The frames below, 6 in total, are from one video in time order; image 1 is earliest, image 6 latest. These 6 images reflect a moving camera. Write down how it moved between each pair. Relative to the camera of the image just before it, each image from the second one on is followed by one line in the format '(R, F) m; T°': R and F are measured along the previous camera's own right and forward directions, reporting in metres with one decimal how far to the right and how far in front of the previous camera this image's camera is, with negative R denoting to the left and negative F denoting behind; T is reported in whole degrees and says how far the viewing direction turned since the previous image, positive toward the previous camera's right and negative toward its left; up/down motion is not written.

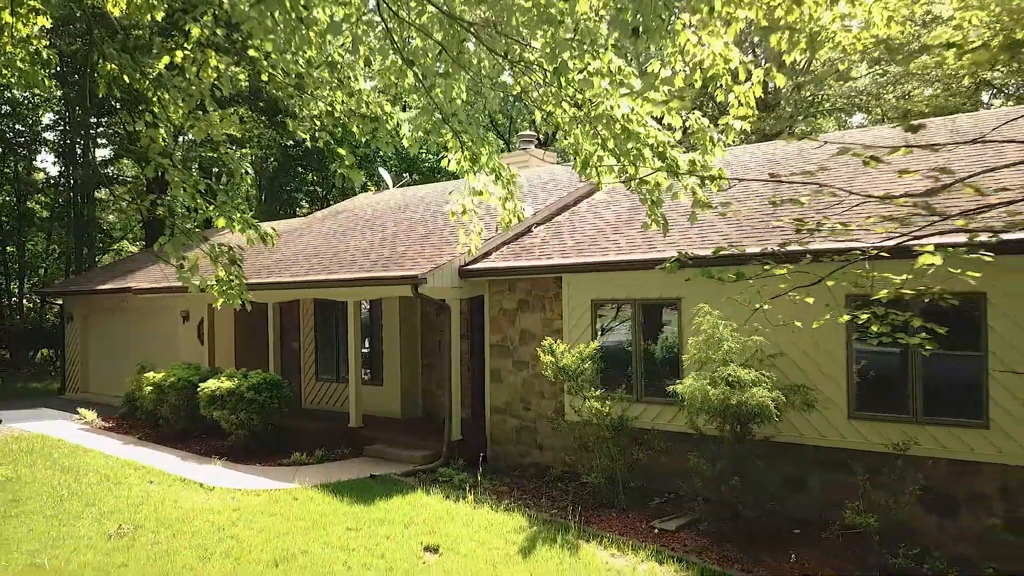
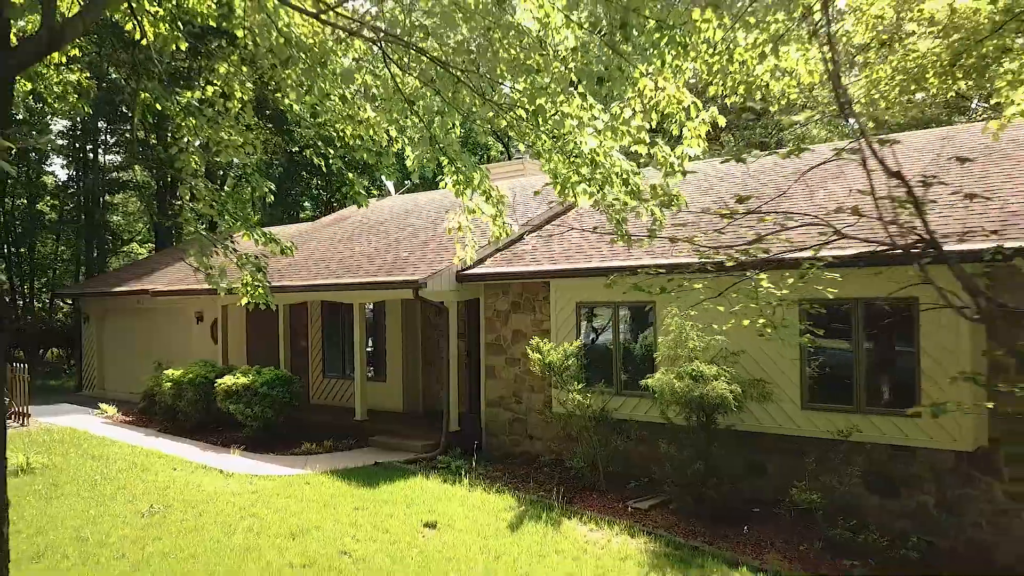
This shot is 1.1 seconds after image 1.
(+0.1, -0.7) m; 0°
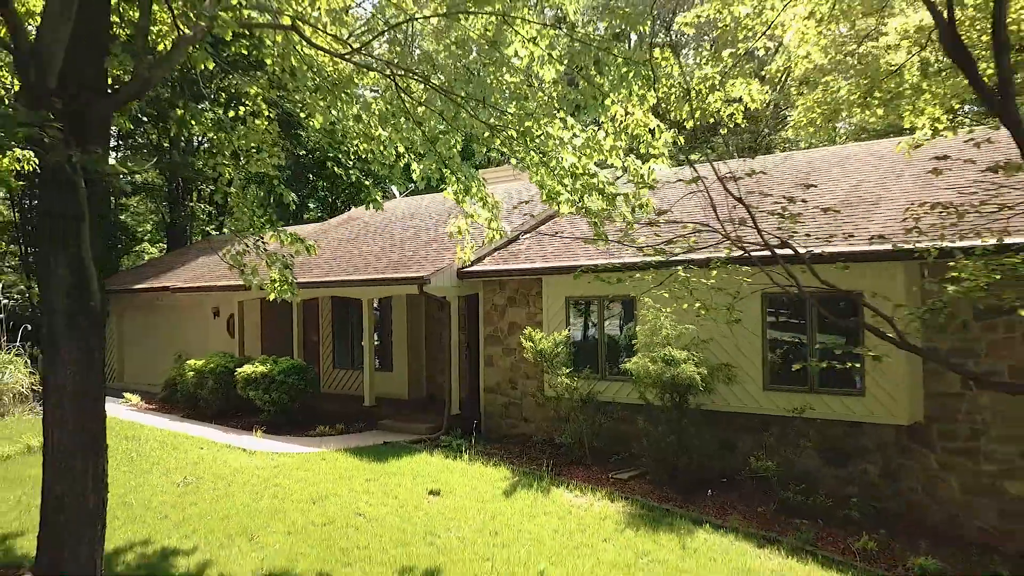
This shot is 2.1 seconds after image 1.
(0.0, -0.9) m; 0°
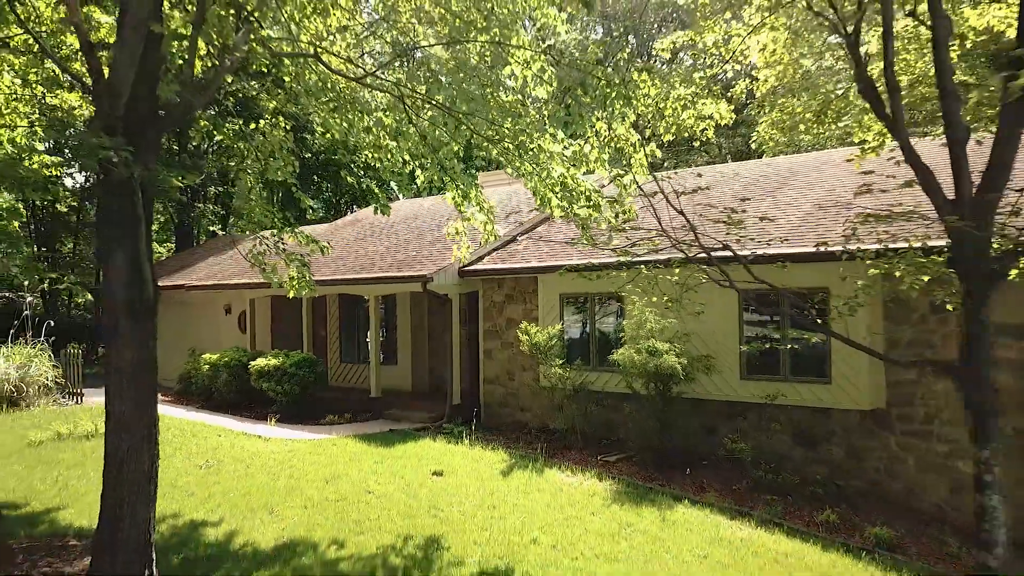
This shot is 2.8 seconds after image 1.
(0.0, -0.7) m; 0°
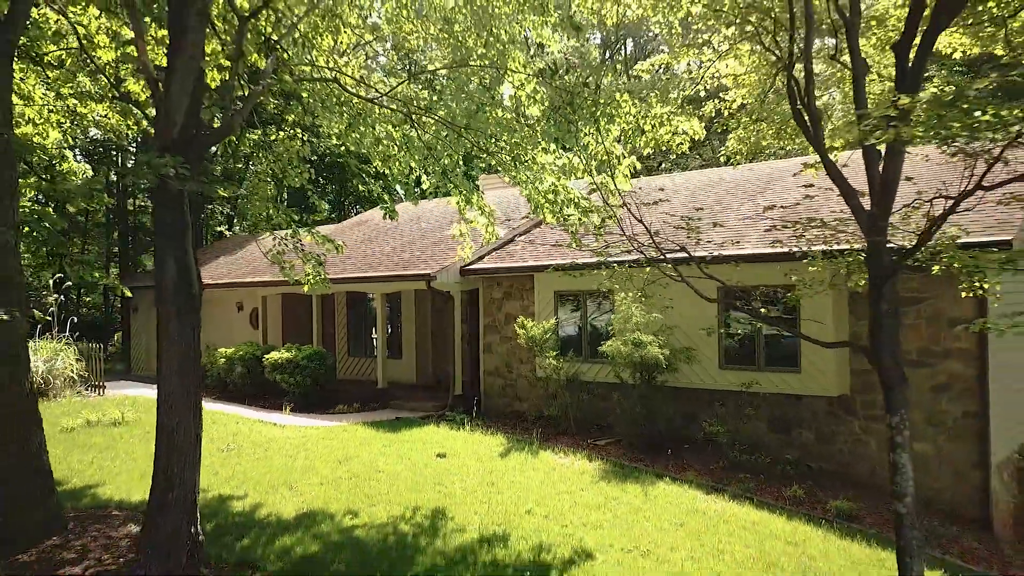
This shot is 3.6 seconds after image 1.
(0.0, -0.7) m; 0°
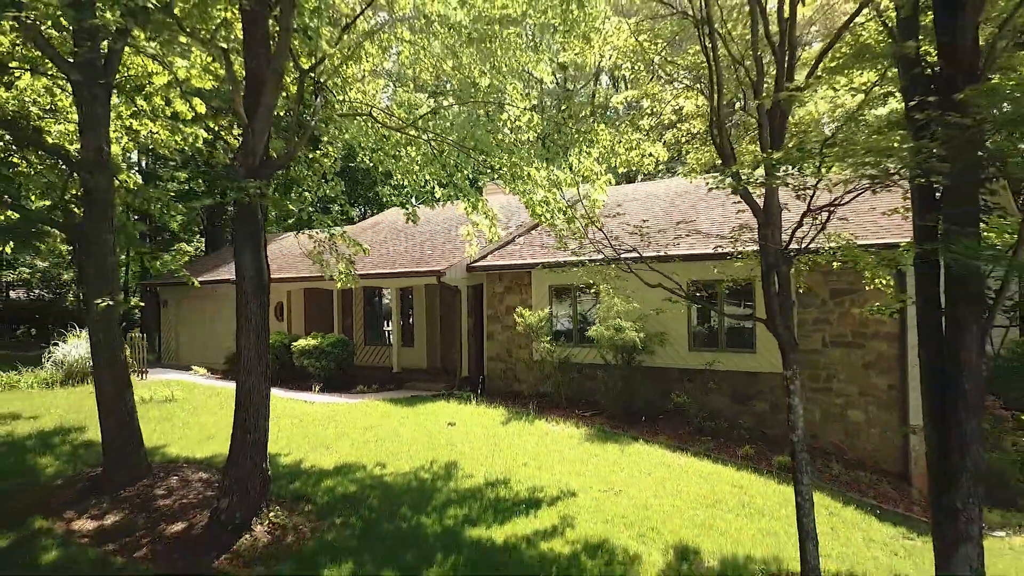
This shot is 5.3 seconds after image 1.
(0.0, -1.5) m; 0°
